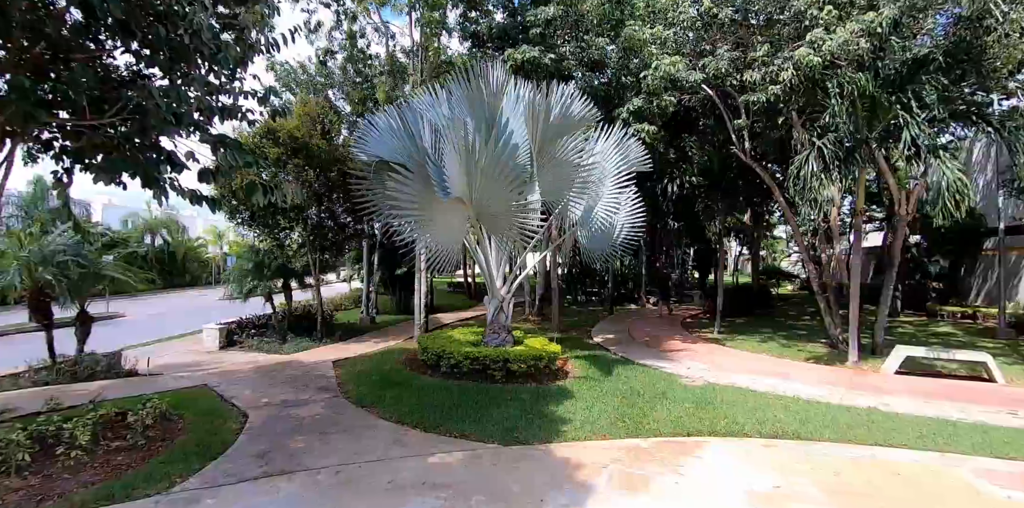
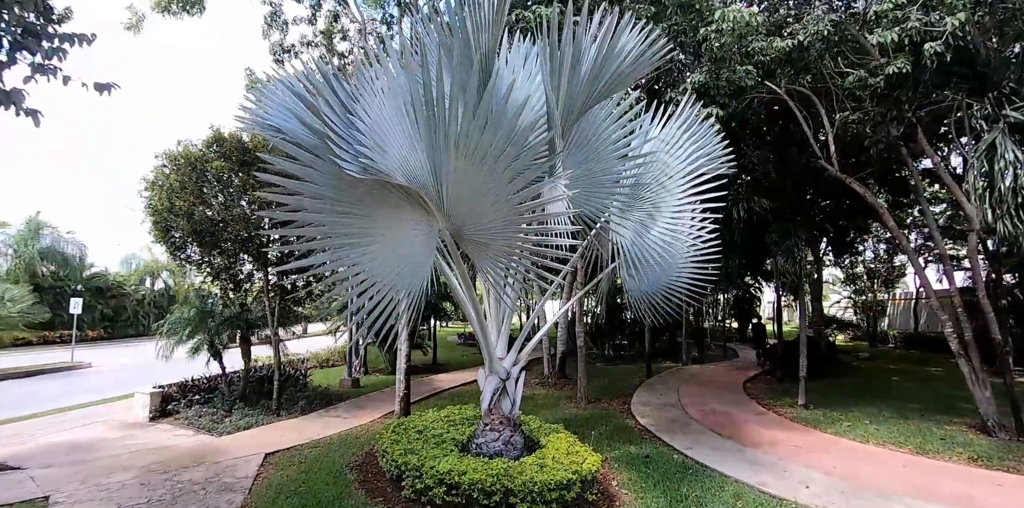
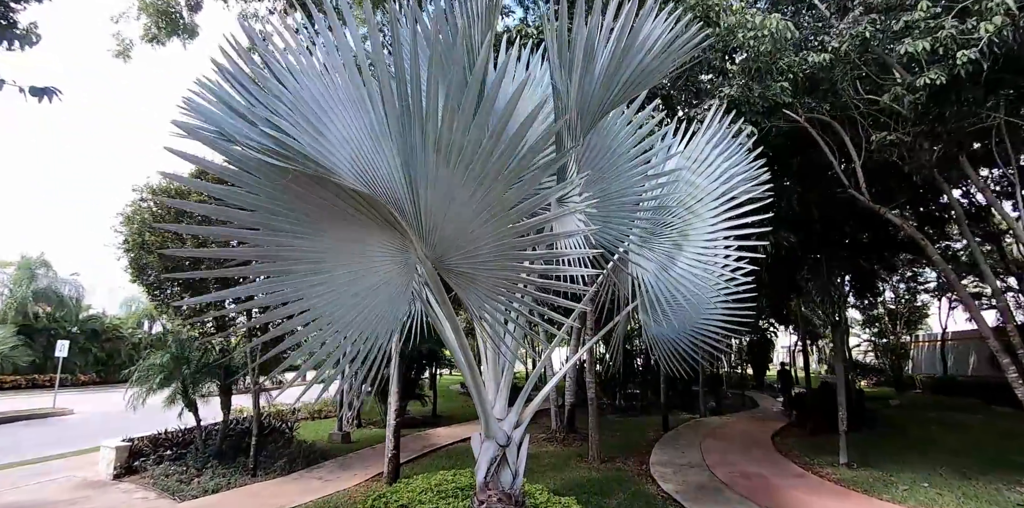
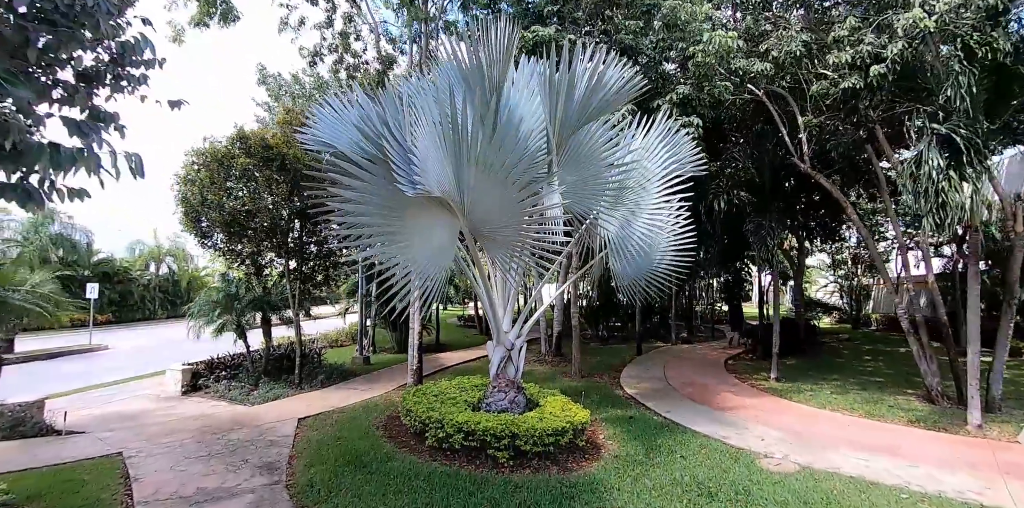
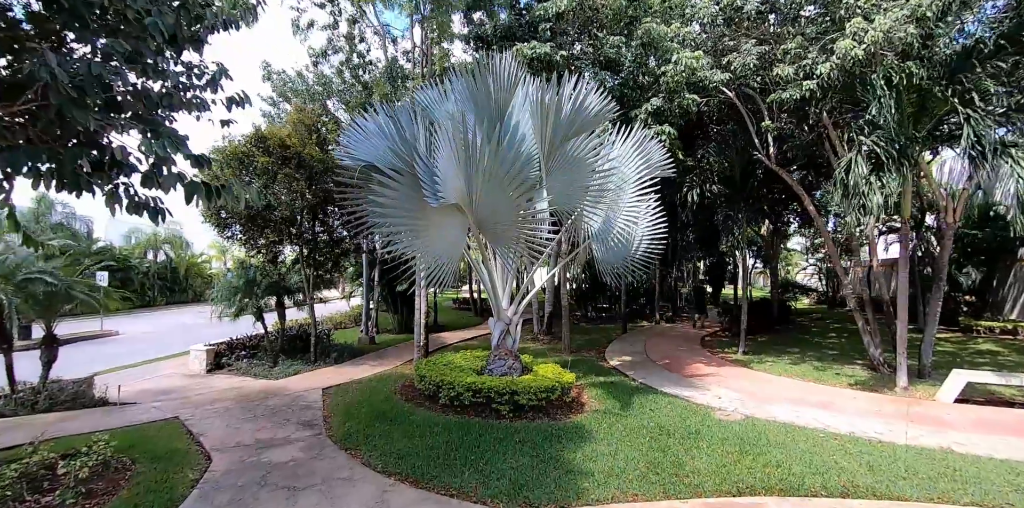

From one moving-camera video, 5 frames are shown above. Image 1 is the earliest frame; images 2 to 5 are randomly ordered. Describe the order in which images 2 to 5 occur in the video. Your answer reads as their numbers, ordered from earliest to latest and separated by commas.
5, 4, 2, 3
